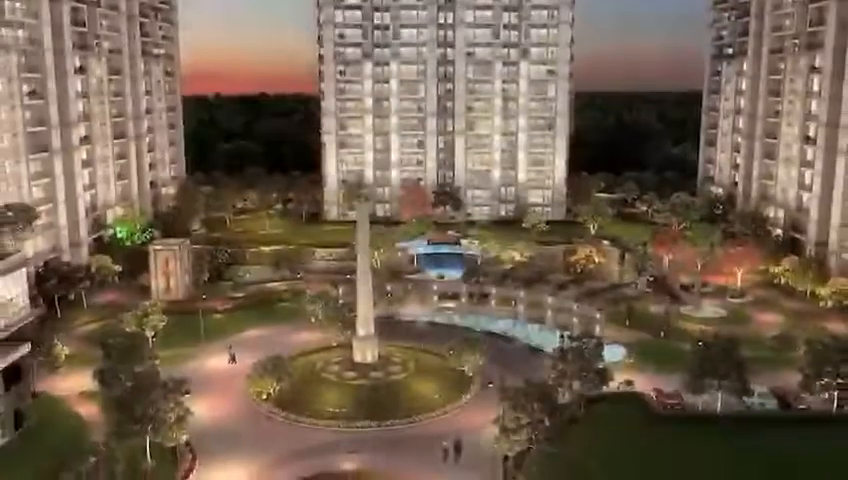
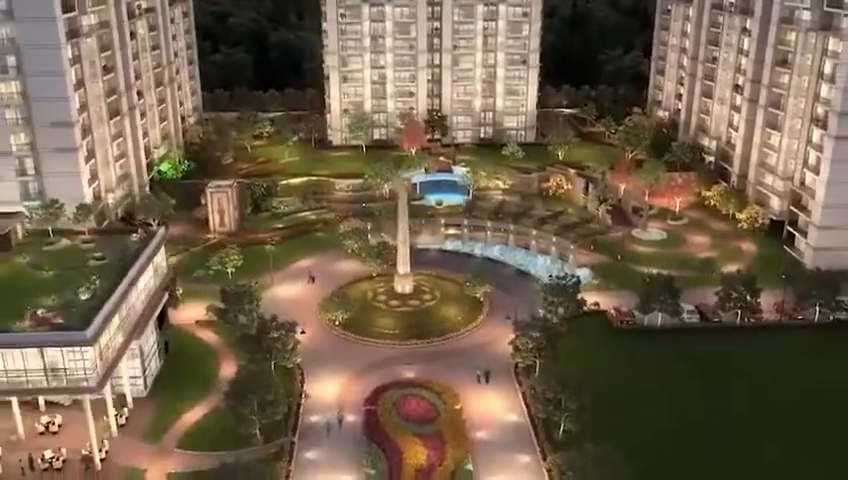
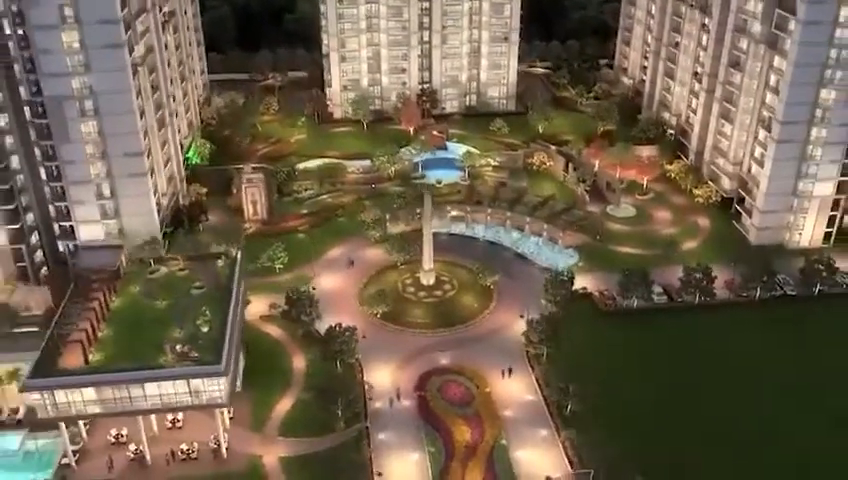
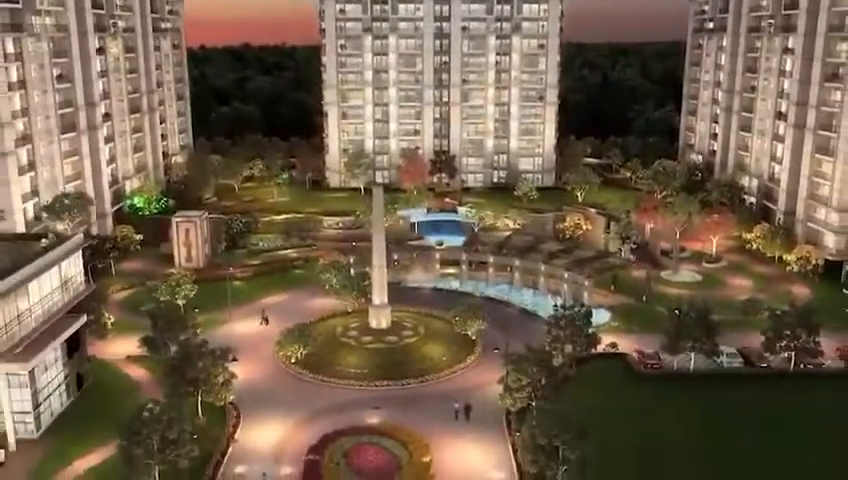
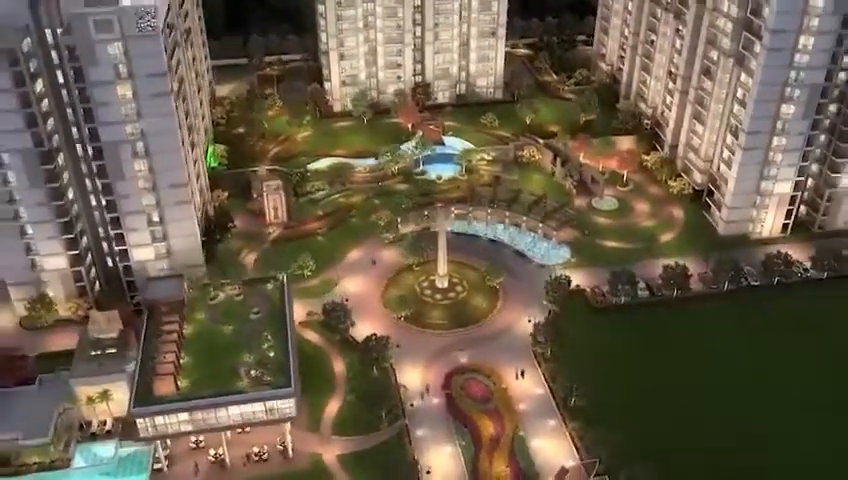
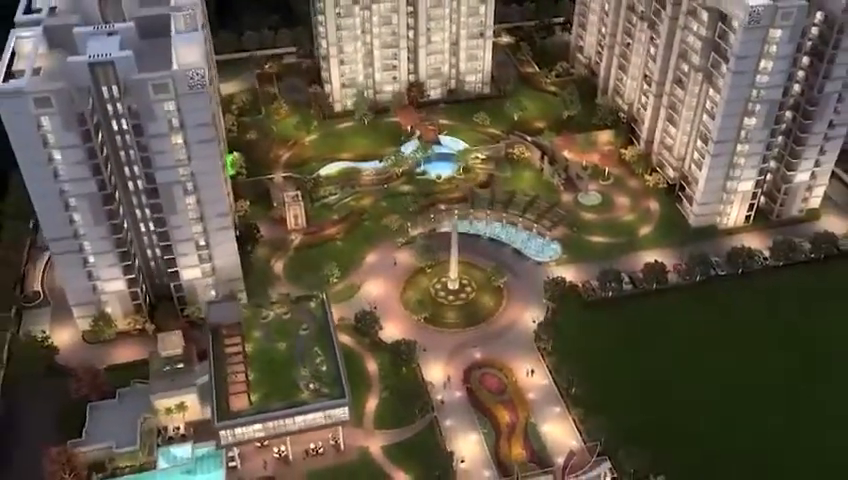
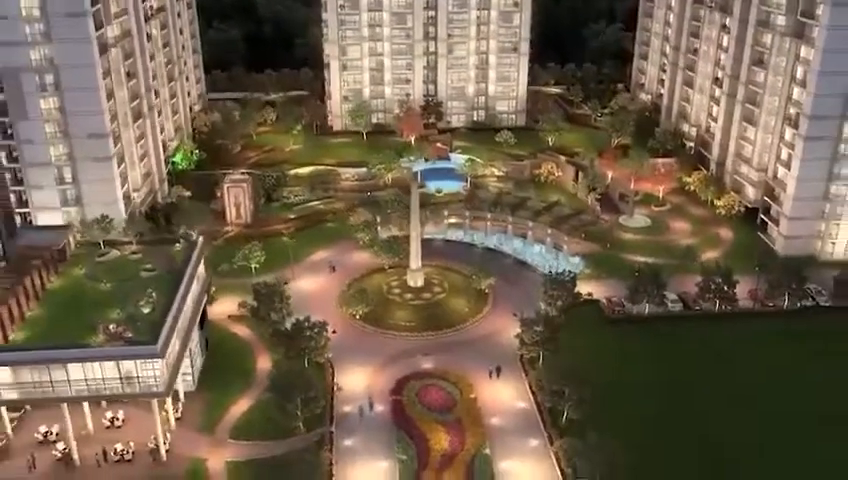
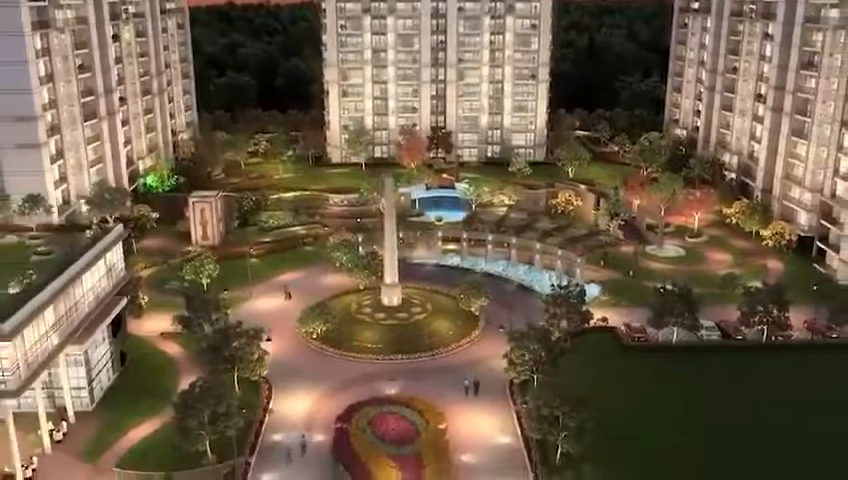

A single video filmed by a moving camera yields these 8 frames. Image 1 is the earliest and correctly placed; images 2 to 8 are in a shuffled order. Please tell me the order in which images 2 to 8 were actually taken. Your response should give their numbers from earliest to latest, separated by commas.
4, 8, 2, 7, 3, 5, 6
